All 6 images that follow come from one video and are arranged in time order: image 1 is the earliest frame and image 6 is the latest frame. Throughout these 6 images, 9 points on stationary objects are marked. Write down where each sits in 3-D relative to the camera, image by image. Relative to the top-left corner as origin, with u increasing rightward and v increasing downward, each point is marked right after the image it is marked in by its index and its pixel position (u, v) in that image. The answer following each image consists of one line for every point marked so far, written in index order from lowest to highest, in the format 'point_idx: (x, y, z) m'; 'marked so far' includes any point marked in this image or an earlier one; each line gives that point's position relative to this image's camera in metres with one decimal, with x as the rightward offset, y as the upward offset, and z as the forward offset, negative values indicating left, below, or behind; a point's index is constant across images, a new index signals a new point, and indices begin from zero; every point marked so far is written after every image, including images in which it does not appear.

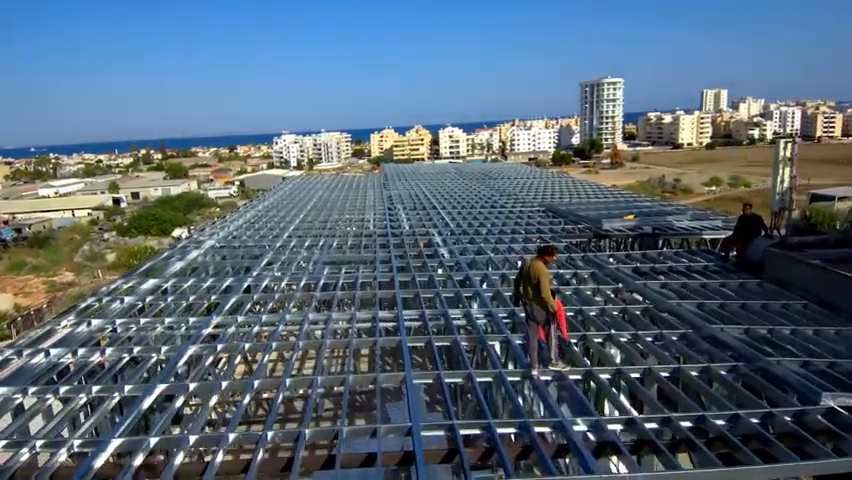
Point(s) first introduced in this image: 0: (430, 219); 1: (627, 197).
0: (+0.1, +0.4, +14.5) m
1: (+4.7, +1.0, +17.0) m
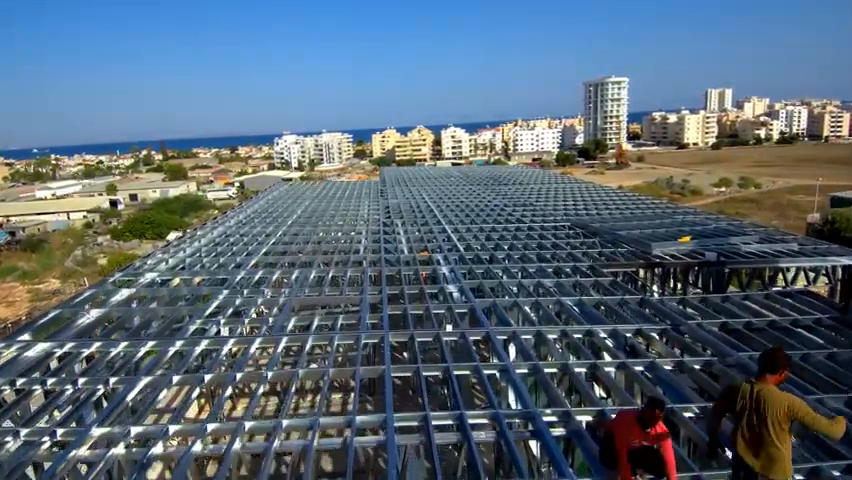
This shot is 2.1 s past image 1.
0: (+0.1, 0.0, +11.9) m
1: (+4.8, +0.6, +14.4) m
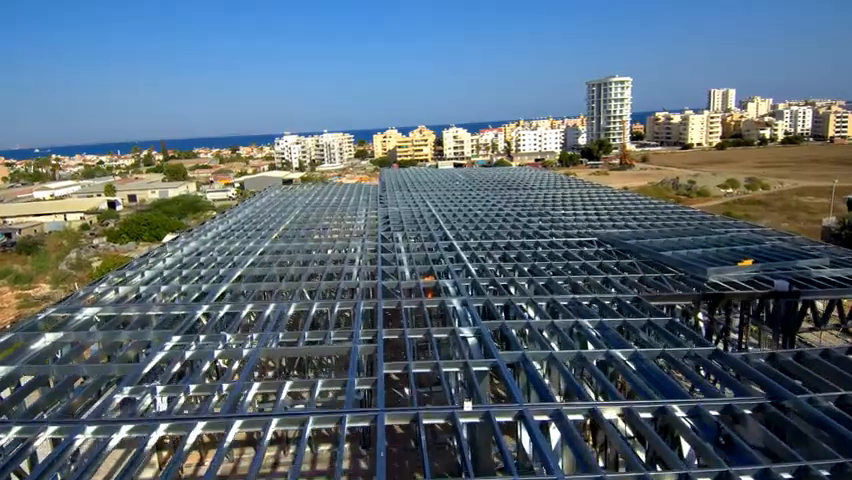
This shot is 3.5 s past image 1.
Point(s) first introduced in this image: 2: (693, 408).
0: (+0.2, -0.2, +10.2) m
1: (+4.8, +0.3, +12.7) m
2: (+1.7, -1.1, +4.8) m
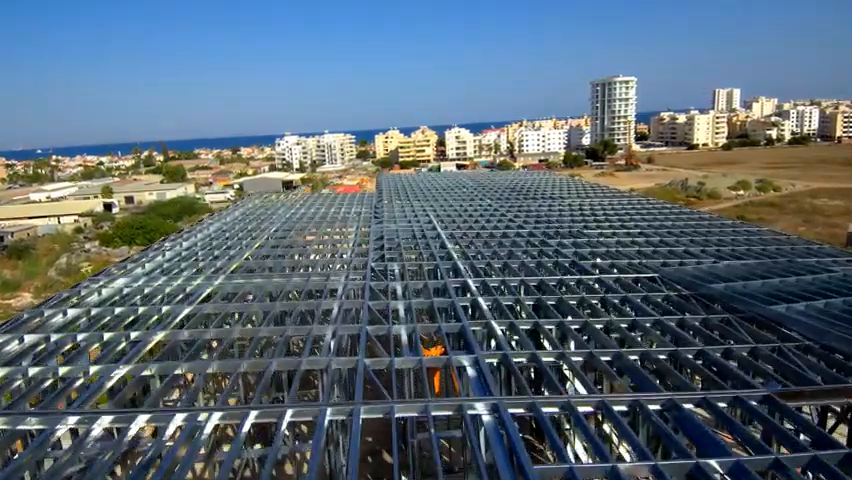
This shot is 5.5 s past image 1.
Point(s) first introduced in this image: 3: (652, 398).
0: (+0.3, -0.6, +7.4) m
1: (+4.9, -0.1, +9.9) m
2: (+1.8, -1.5, +2.0) m
3: (+1.5, -1.0, +5.0) m
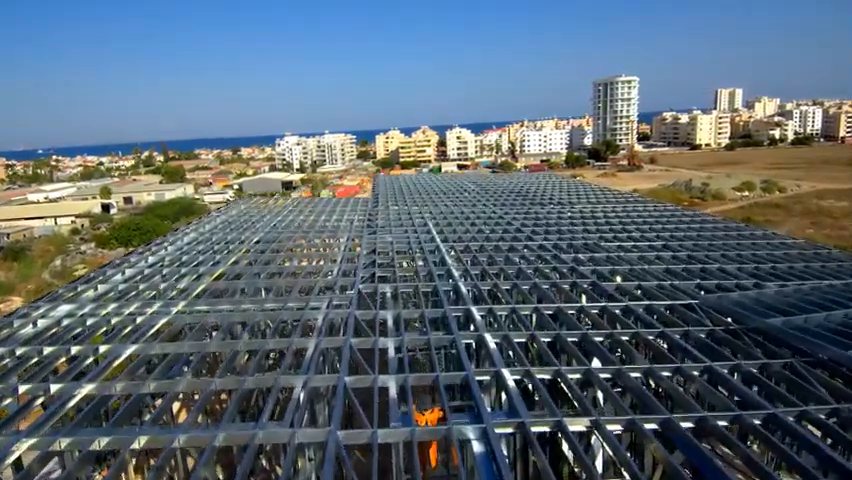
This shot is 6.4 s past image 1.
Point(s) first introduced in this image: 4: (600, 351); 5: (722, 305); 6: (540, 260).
0: (+0.2, -0.8, +6.1) m
1: (+4.9, -0.3, +8.6) m
2: (+1.7, -1.7, +0.7) m
3: (+1.5, -1.2, +3.7) m
4: (+1.4, -0.9, +5.9) m
5: (+2.8, -0.6, +7.0) m
6: (+1.5, -0.3, +9.9) m
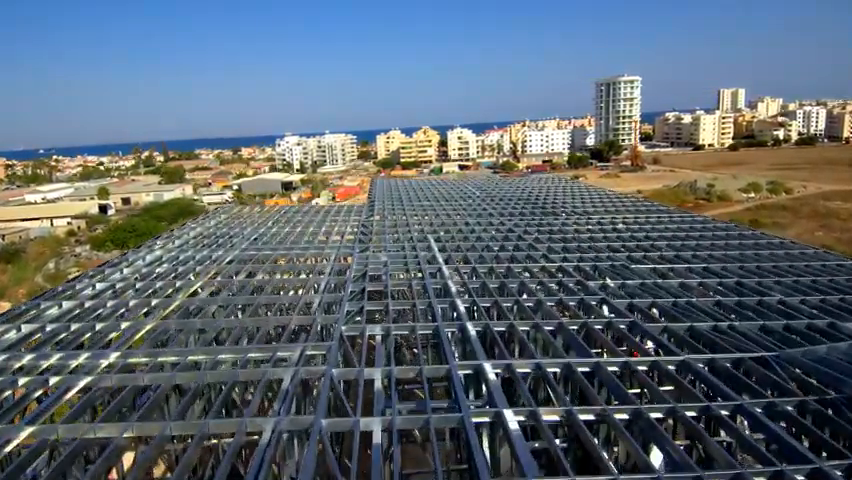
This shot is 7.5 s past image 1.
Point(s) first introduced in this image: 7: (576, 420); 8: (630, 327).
0: (+0.2, -1.1, +4.6) m
1: (+4.9, -0.6, +7.0) m
2: (+1.7, -2.0, -0.8) m
3: (+1.4, -1.5, +2.1) m
4: (+1.4, -1.2, +4.3) m
5: (+2.8, -0.9, +5.4) m
6: (+1.5, -0.6, +8.3) m
7: (+1.0, -1.1, +4.7) m
8: (+1.9, -0.8, +6.9) m
